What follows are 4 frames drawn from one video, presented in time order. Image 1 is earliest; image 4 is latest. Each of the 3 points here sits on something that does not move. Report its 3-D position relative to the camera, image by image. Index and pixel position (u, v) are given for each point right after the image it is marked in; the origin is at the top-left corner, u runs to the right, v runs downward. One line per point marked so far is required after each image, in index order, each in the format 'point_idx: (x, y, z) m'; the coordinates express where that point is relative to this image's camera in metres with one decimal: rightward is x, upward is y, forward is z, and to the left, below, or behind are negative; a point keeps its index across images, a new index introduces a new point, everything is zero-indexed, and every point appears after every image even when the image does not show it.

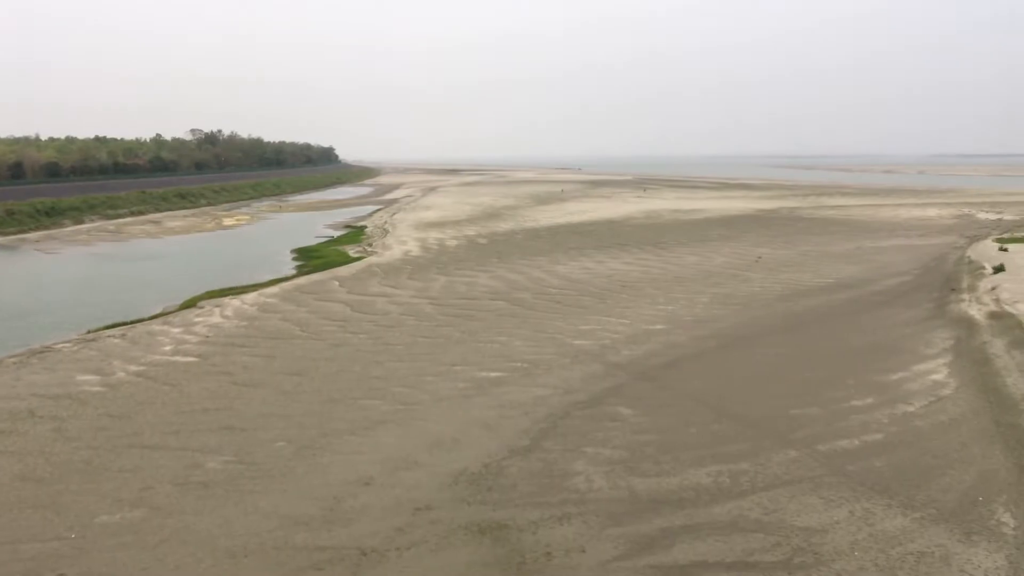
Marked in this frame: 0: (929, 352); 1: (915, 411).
0: (+5.3, -0.8, +10.3) m
1: (+3.9, -1.2, +7.8) m
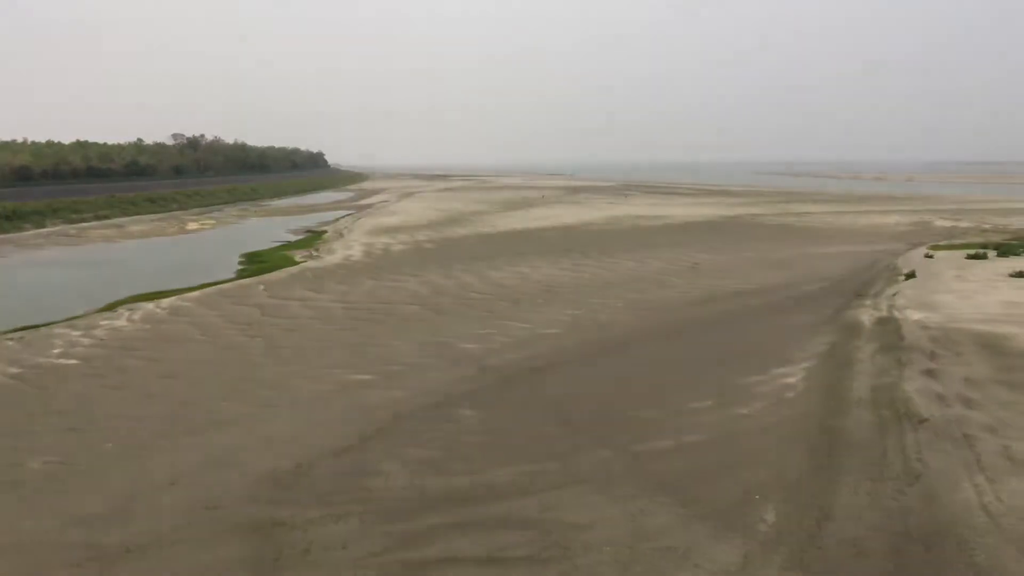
0: (+3.7, -0.9, +10.5) m
1: (+2.3, -1.2, +8.0) m
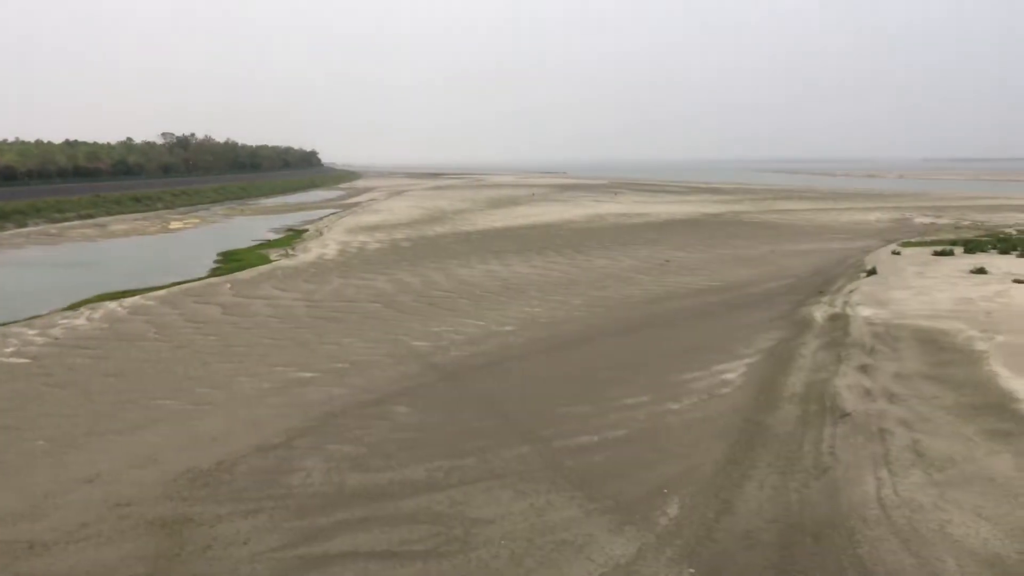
0: (+3.1, -0.8, +10.6) m
1: (+1.7, -1.2, +8.1) m
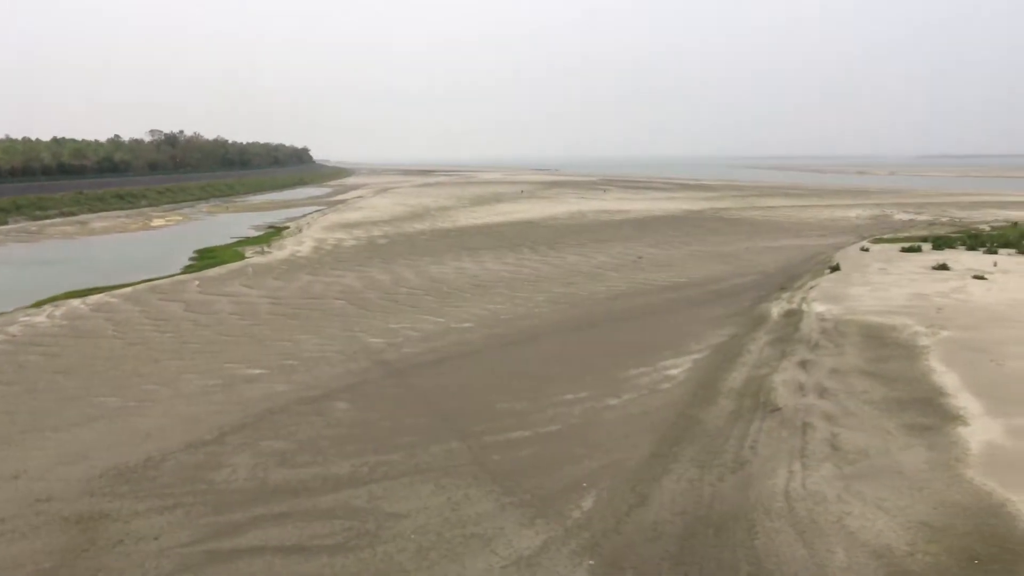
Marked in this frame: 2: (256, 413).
0: (+2.4, -0.8, +10.7) m
1: (+1.0, -1.2, +8.1) m
2: (-2.5, -1.2, +8.0) m
